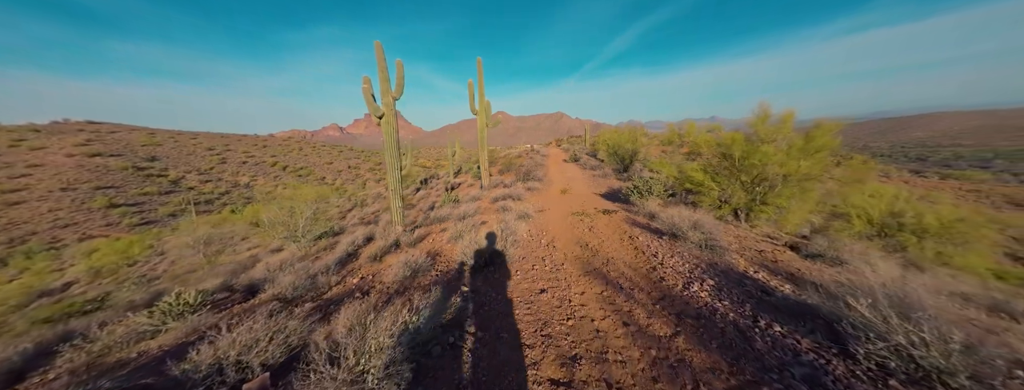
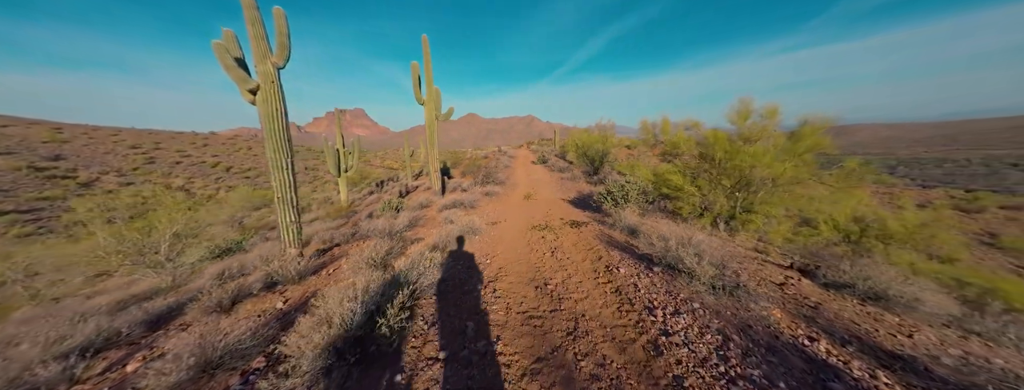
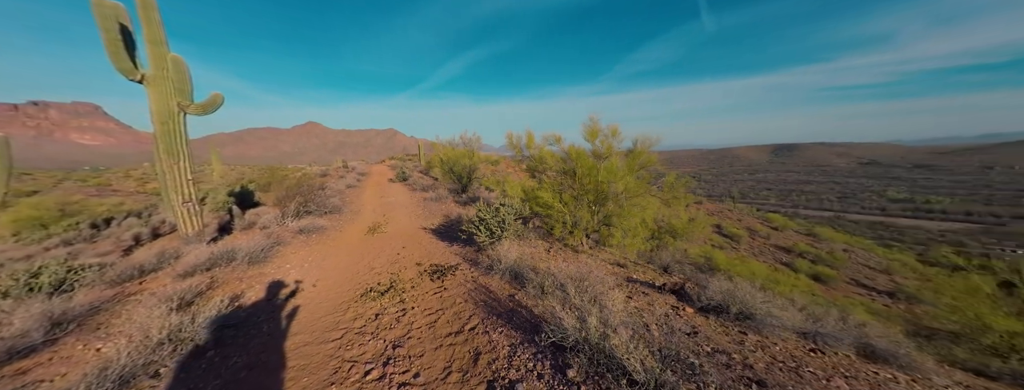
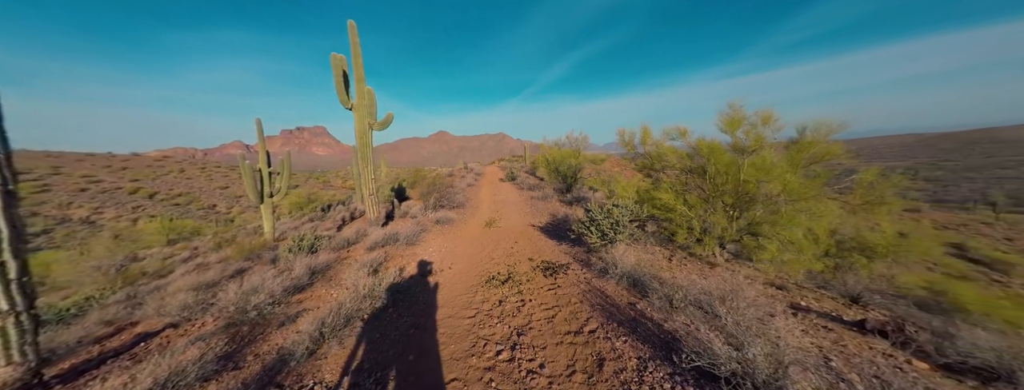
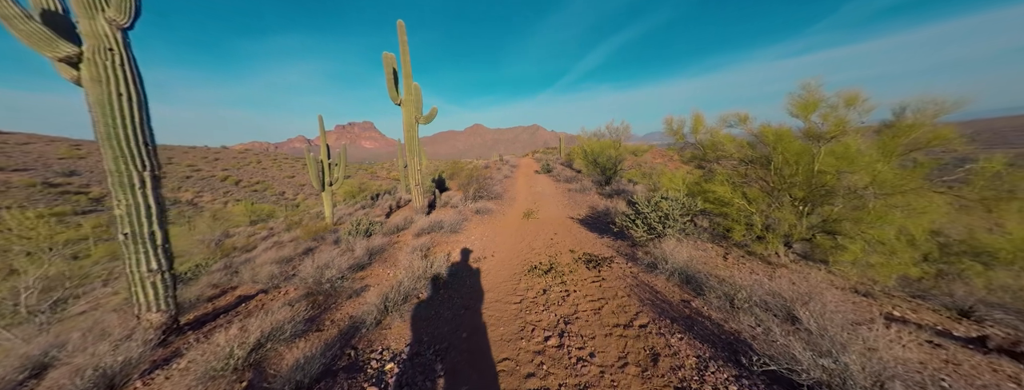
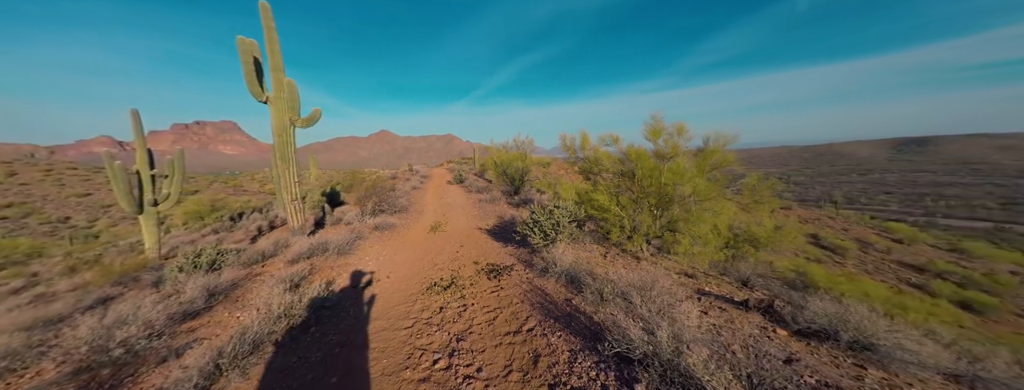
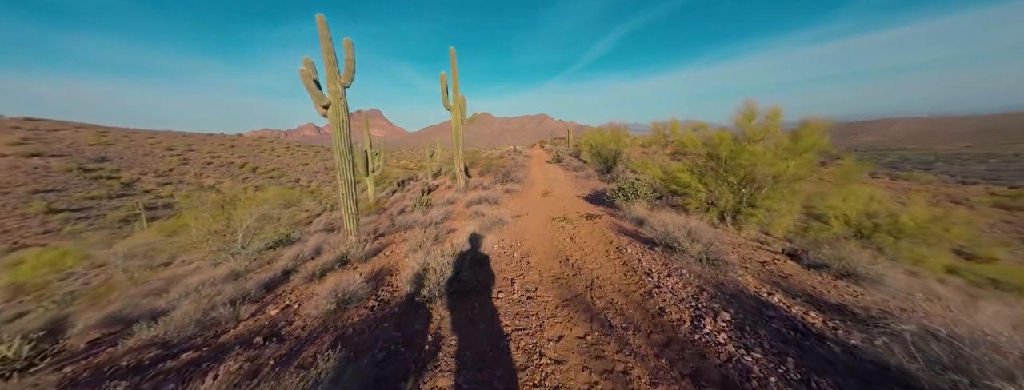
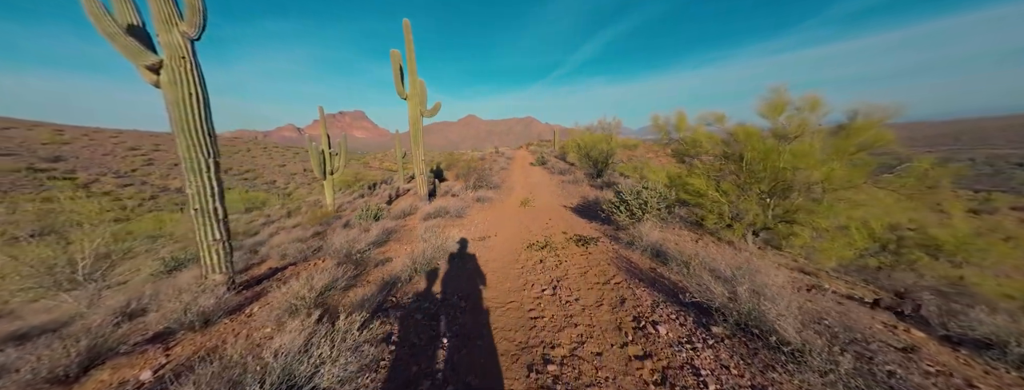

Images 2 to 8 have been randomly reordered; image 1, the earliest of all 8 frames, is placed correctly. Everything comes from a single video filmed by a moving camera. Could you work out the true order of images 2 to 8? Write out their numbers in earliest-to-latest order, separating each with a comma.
7, 2, 8, 5, 4, 6, 3
